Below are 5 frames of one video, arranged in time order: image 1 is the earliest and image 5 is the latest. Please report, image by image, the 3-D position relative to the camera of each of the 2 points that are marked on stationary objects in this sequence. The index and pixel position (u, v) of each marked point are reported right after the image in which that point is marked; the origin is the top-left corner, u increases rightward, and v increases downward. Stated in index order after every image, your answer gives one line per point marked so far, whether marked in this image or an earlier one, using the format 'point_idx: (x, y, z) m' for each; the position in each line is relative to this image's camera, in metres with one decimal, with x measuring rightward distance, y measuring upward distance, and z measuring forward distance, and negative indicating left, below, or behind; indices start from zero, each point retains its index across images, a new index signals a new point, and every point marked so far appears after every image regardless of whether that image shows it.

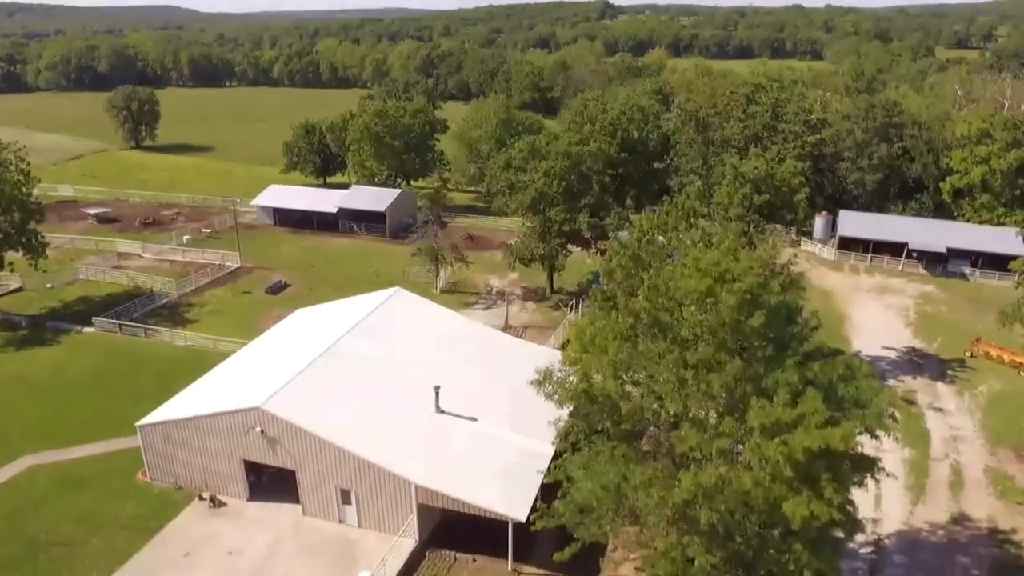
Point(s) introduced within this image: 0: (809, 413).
0: (+6.3, -2.6, +17.2) m
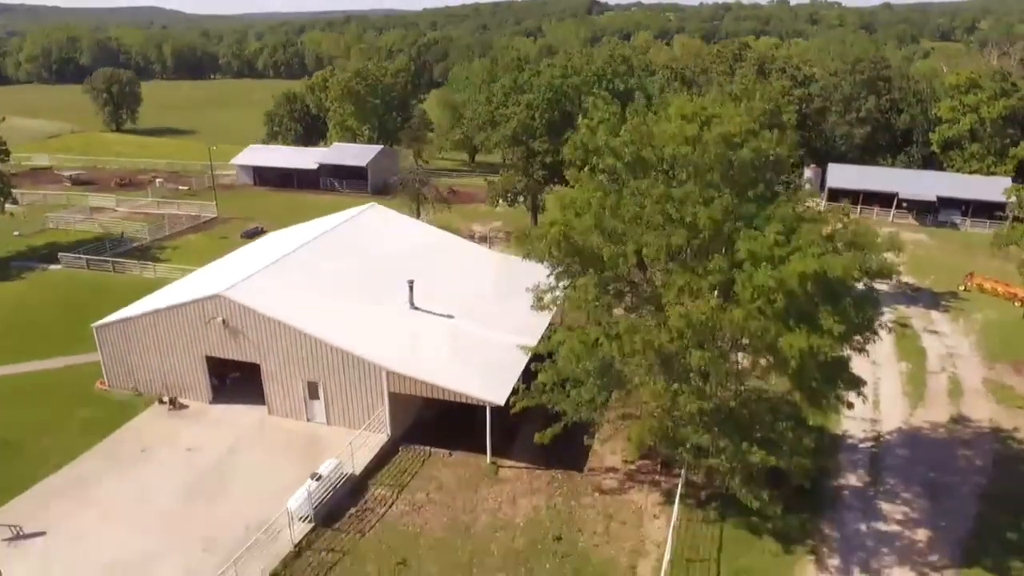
0: (+5.8, +0.9, +15.8) m
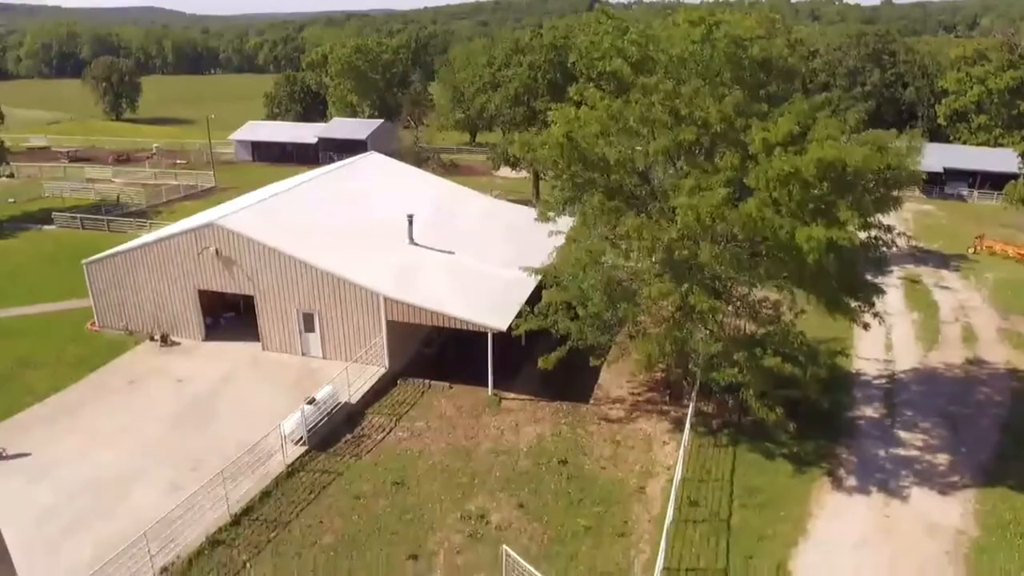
0: (+5.8, +2.8, +15.0) m
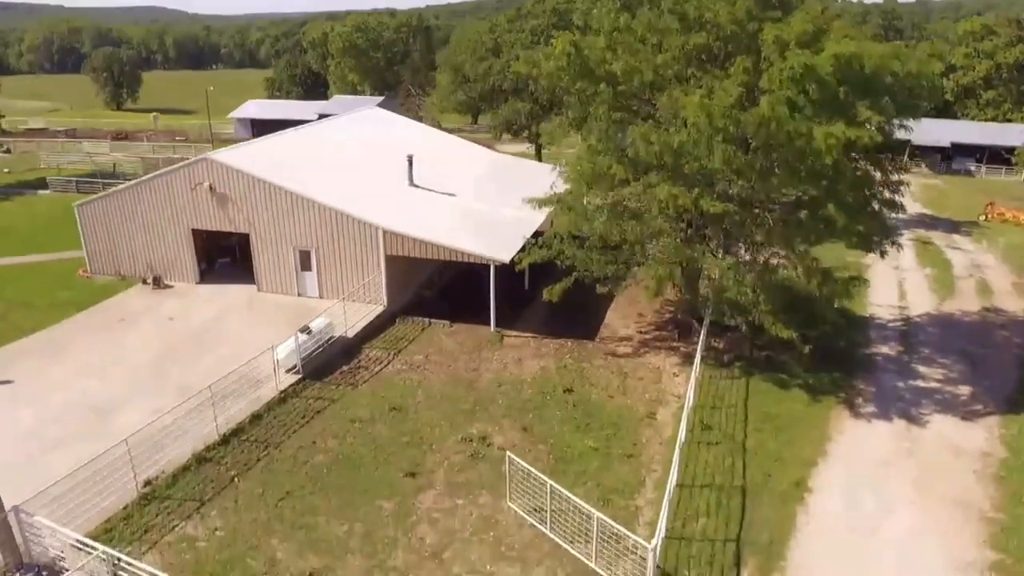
0: (+5.9, +4.5, +14.2) m
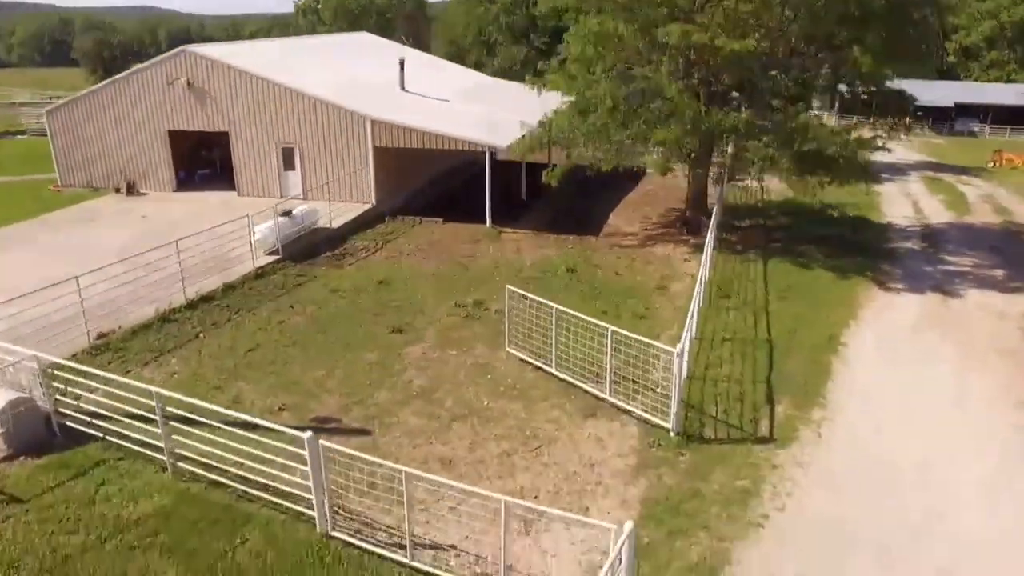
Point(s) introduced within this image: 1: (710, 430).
0: (+5.8, +7.1, +12.8) m
1: (+2.3, -1.6, +9.2) m
